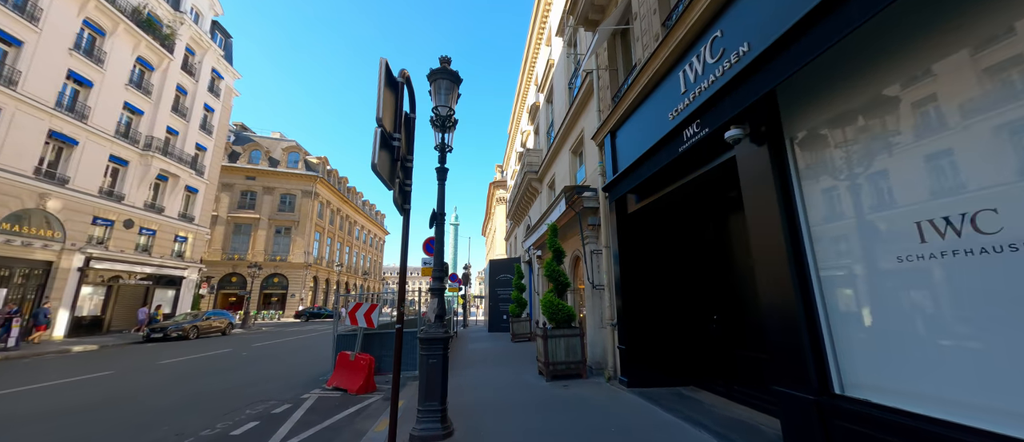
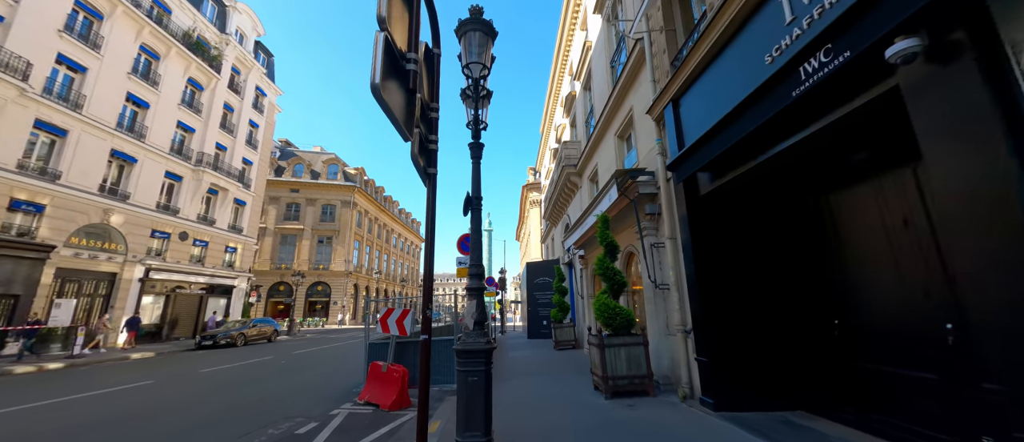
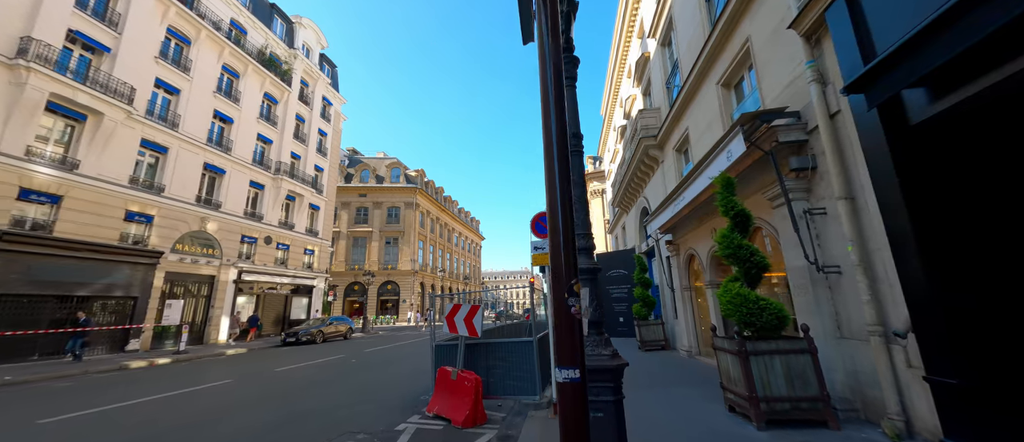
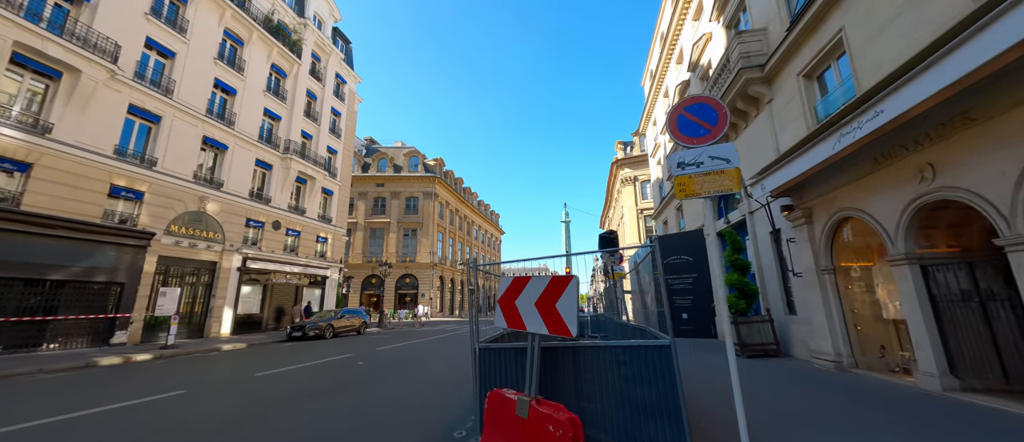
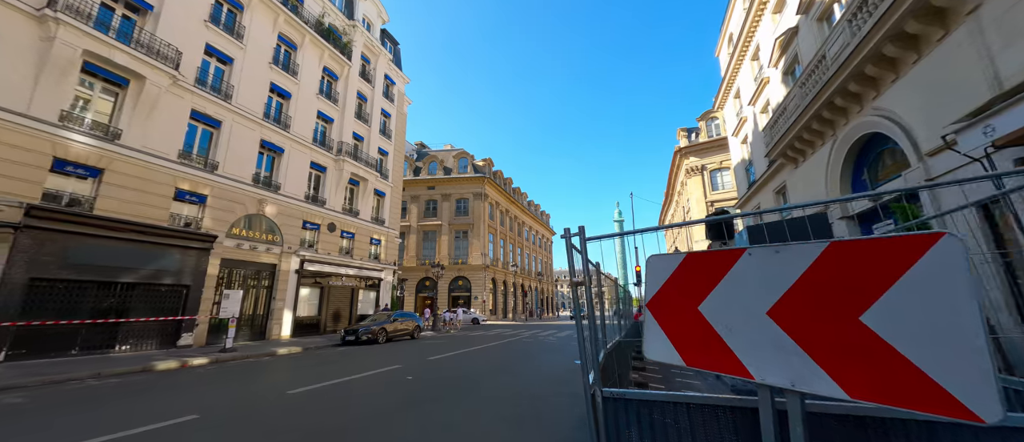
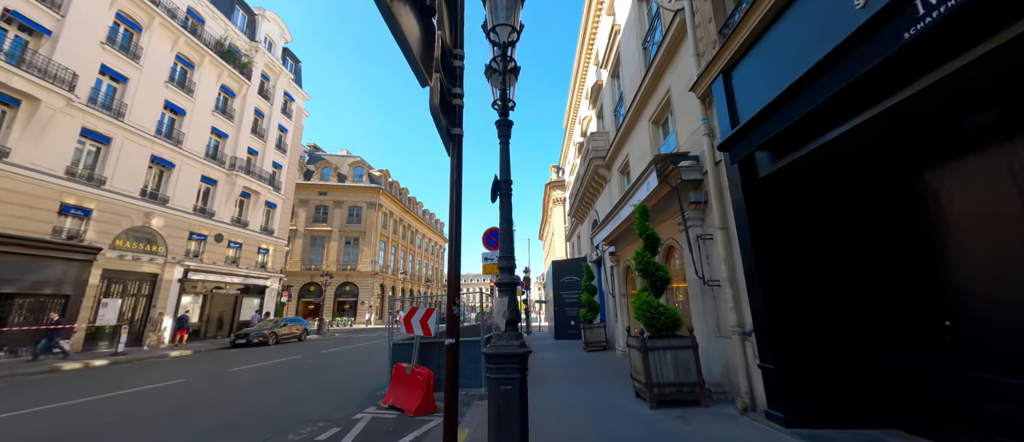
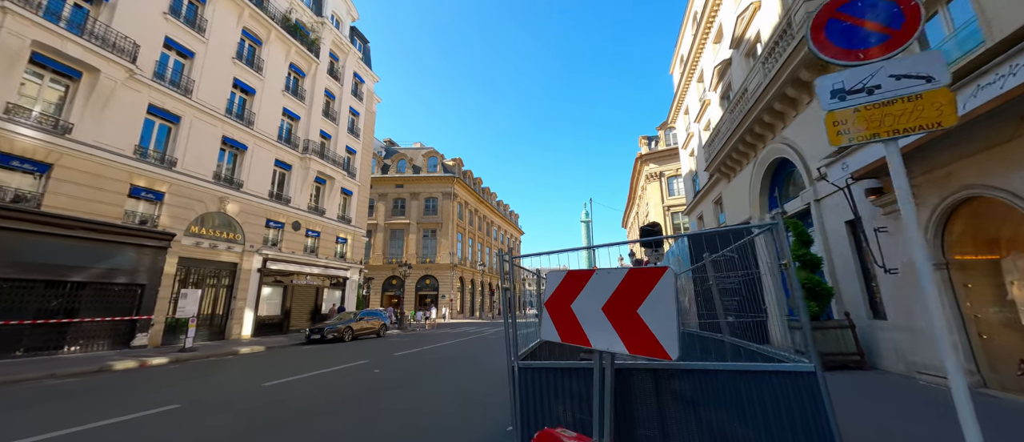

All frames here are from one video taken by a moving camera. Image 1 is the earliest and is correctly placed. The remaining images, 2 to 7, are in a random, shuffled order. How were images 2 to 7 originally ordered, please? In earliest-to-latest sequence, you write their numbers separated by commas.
2, 6, 3, 4, 7, 5
